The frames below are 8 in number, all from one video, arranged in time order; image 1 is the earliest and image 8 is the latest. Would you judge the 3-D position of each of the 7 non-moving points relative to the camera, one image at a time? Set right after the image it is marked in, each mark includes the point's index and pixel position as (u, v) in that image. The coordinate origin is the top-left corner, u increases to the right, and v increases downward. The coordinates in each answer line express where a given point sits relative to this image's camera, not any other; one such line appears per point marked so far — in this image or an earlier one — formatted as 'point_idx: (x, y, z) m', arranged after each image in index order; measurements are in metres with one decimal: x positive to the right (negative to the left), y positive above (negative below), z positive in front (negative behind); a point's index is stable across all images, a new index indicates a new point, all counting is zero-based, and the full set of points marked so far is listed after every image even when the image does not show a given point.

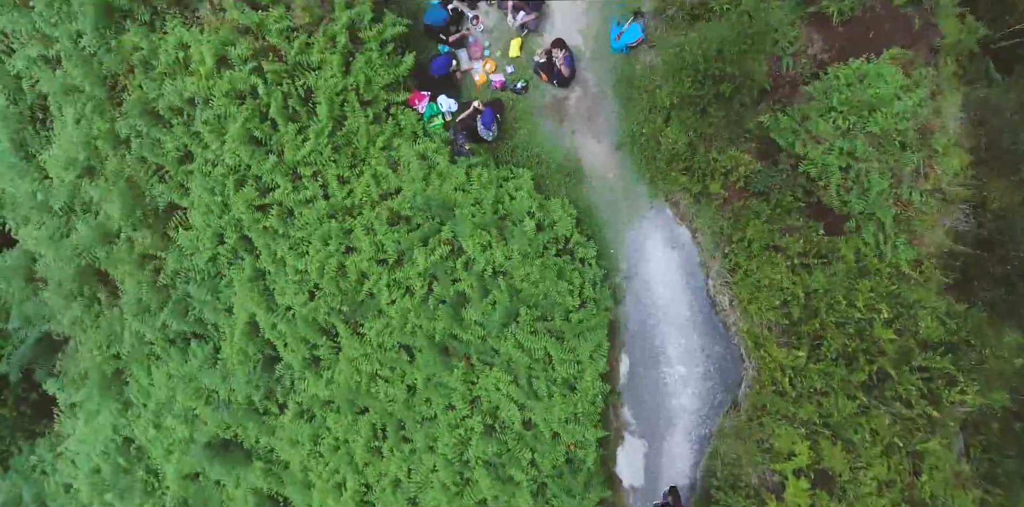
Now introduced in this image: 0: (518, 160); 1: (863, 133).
0: (+0.1, +1.6, +9.1) m
1: (+5.3, +1.8, +8.0) m
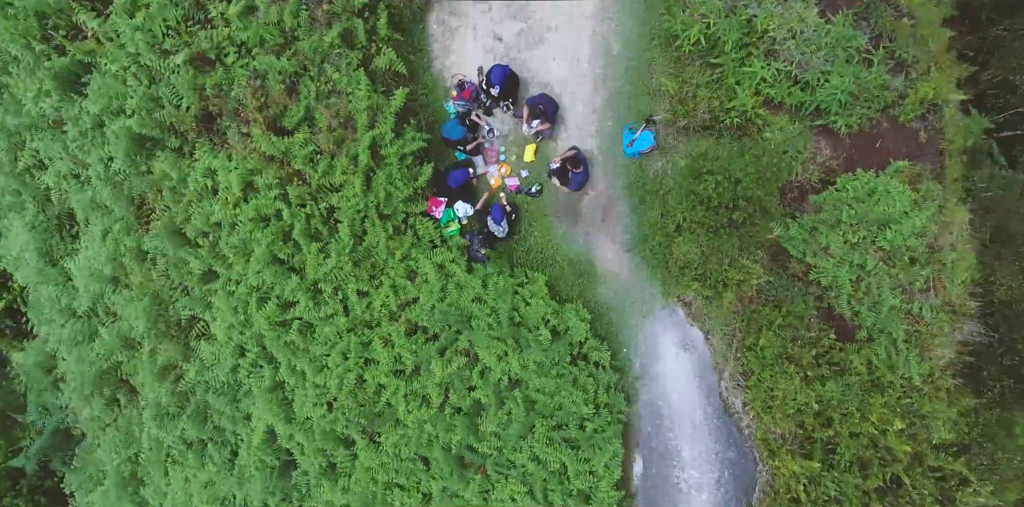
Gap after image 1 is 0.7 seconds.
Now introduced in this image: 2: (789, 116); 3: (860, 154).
0: (+0.3, -0.1, +9.3) m
1: (+5.5, +0.1, +8.2) m
2: (+4.5, +2.2, +8.6) m
3: (+5.6, +1.6, +8.7) m
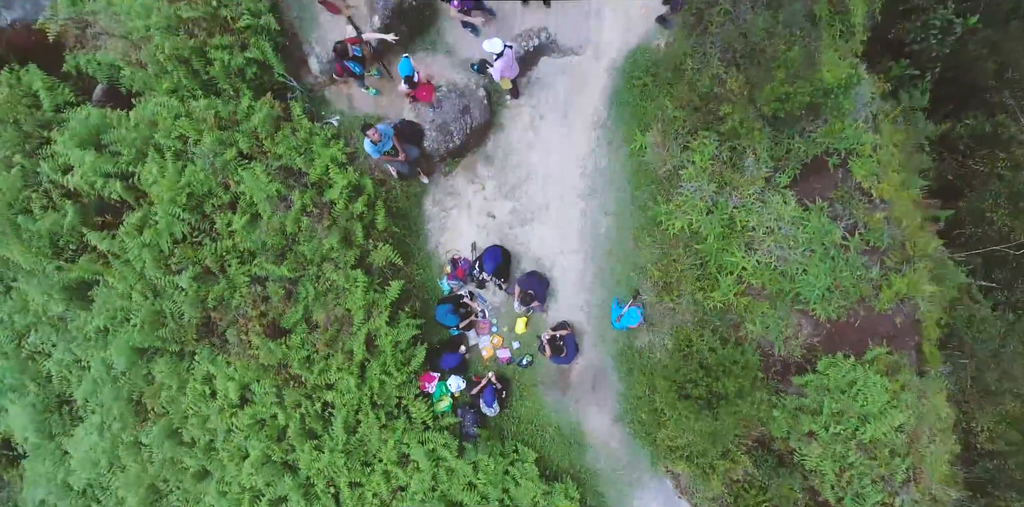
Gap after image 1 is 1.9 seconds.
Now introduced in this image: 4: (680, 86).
0: (+0.2, -3.1, +9.5) m
1: (+5.3, -2.9, +8.4) m
2: (+4.3, -0.8, +8.9) m
3: (+5.5, -1.4, +9.0) m
4: (+2.8, +2.8, +9.0) m
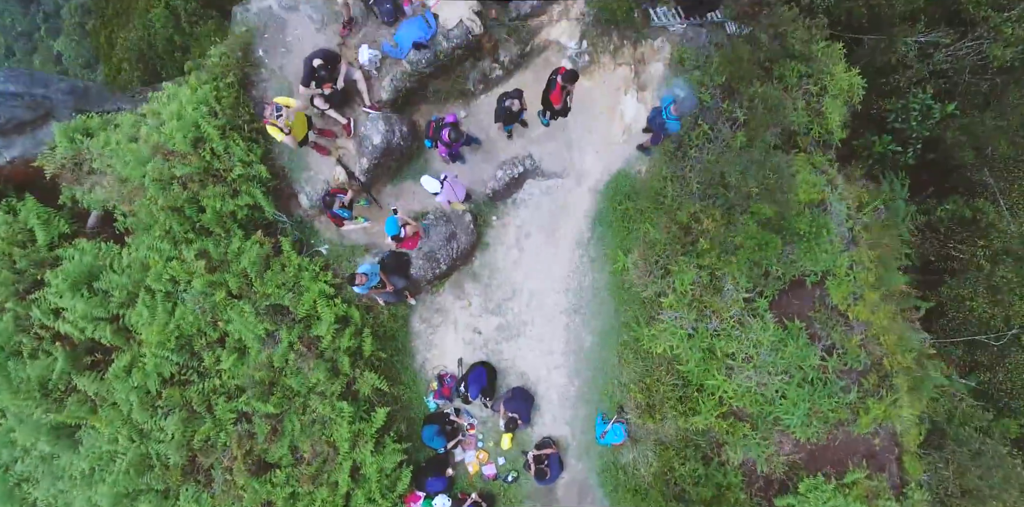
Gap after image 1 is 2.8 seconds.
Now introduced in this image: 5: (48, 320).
0: (-0.1, -5.2, +9.5) m
1: (+5.1, -4.9, +8.4) m
2: (+4.1, -2.8, +9.1) m
3: (+5.2, -3.4, +9.1) m
4: (+2.5, +0.7, +9.2) m
5: (-6.6, -1.0, +7.7) m
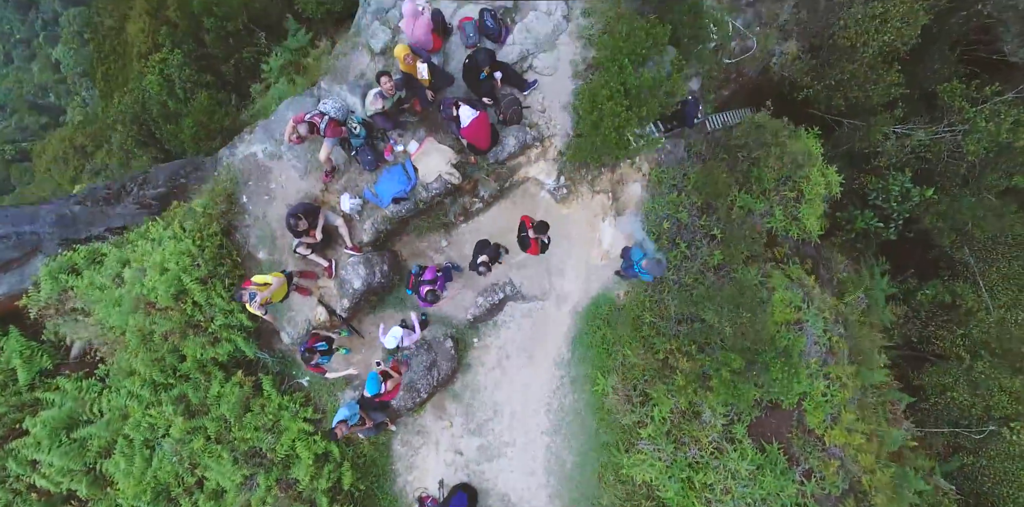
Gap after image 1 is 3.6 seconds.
0: (-0.4, -7.4, +9.4) m
1: (+4.7, -7.1, +8.4) m
2: (+3.7, -5.0, +9.1) m
3: (+4.9, -5.6, +9.1) m
4: (+2.2, -1.5, +9.4) m
5: (-7.0, -3.1, +7.7) m
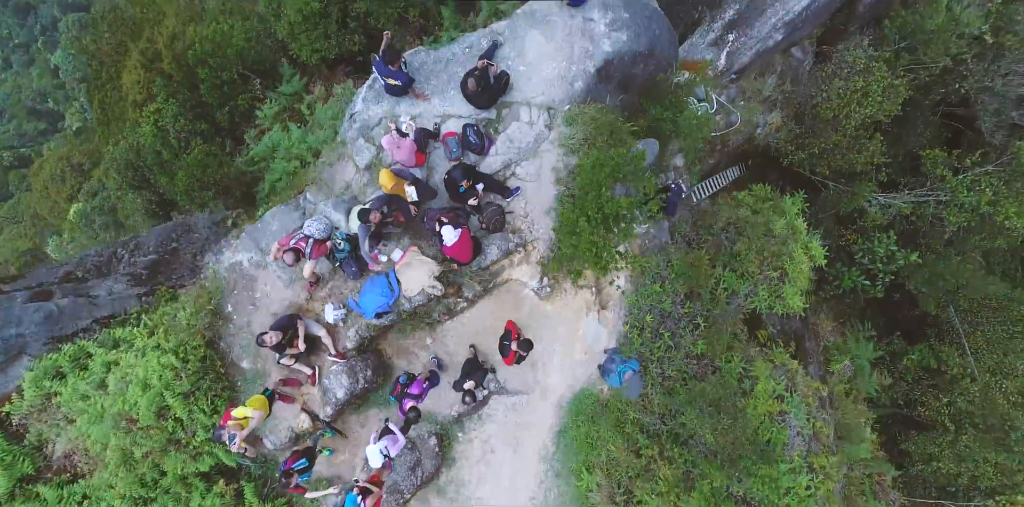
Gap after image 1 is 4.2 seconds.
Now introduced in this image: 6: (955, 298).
0: (-0.7, -9.1, +9.2) m
1: (+4.5, -8.7, +8.3) m
2: (+3.4, -6.7, +9.0) m
3: (+4.6, -7.3, +9.0) m
4: (+1.9, -3.2, +9.4) m
5: (-7.2, -4.7, +7.6) m
6: (+12.7, -1.3, +15.5) m
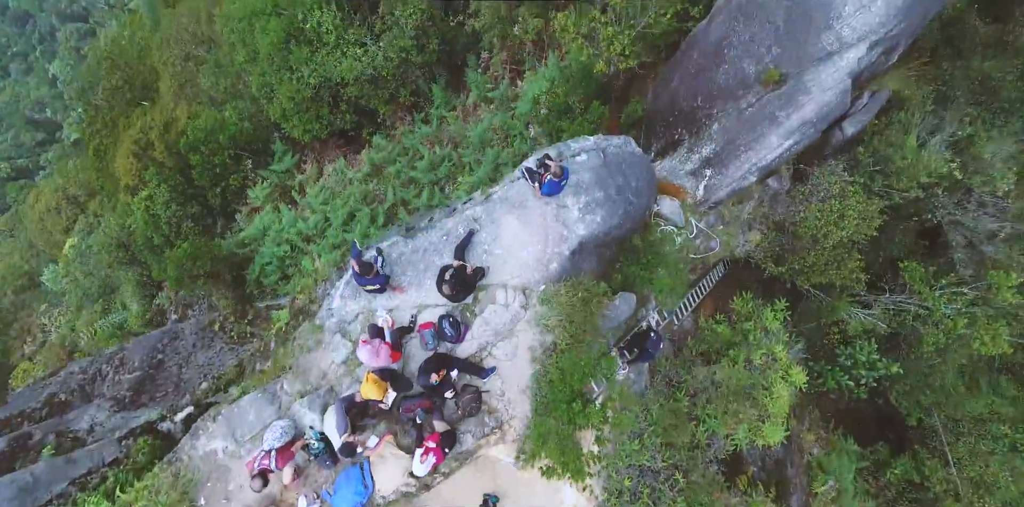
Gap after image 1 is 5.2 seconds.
0: (-1.1, -12.1, +8.9) m
1: (+4.1, -11.7, +8.0) m
2: (+3.0, -9.7, +8.8) m
3: (+4.2, -10.3, +8.8) m
4: (+1.5, -6.1, +9.3) m
5: (-7.6, -7.6, +7.4) m
6: (+12.3, -4.5, +15.6) m
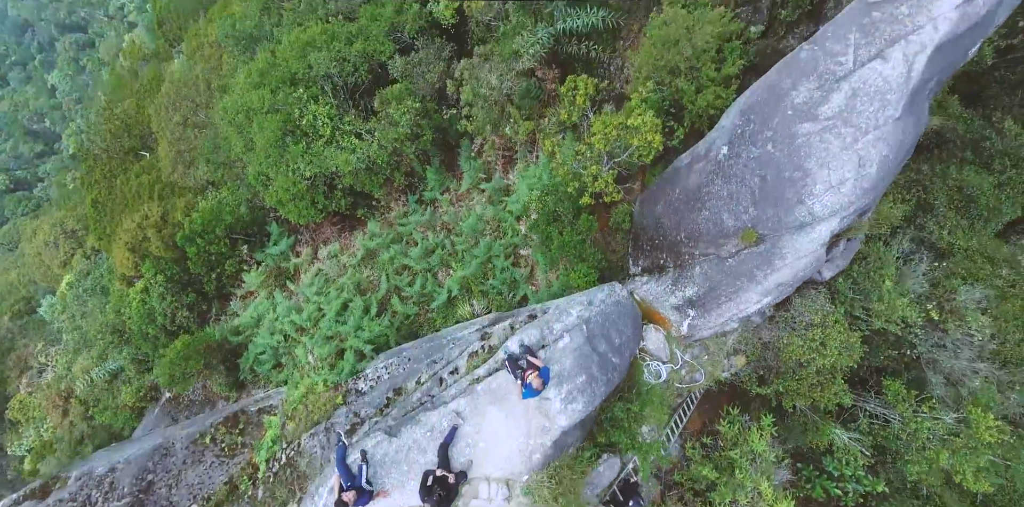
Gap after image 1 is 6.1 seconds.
0: (-1.4, -15.3, +8.5) m
1: (+3.8, -14.9, +7.7) m
2: (+2.8, -12.9, +8.6) m
3: (+3.9, -13.5, +8.6) m
4: (+1.2, -9.4, +9.3) m
5: (-7.9, -10.8, +7.2) m
6: (+12.0, -8.1, +15.7) m
